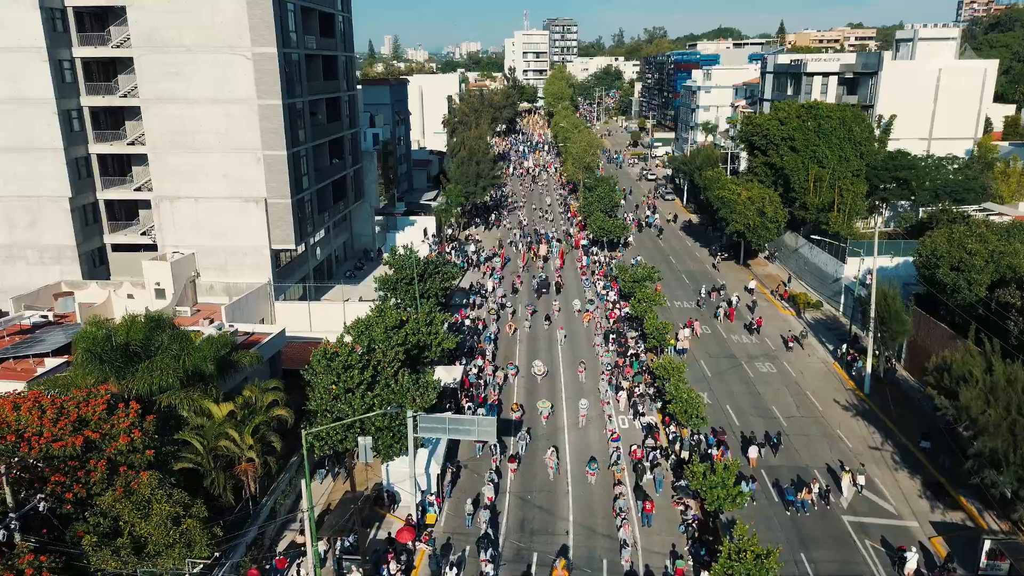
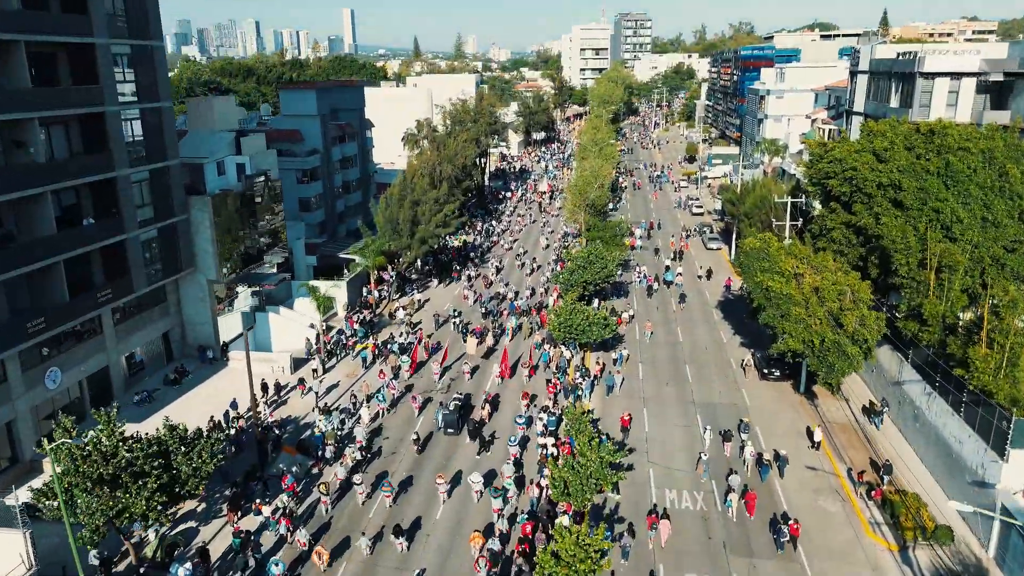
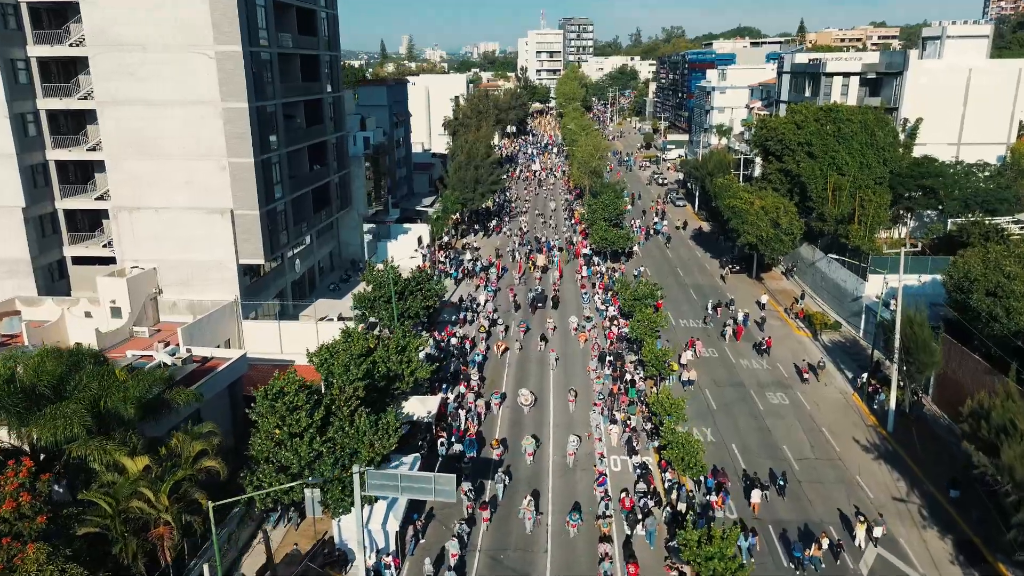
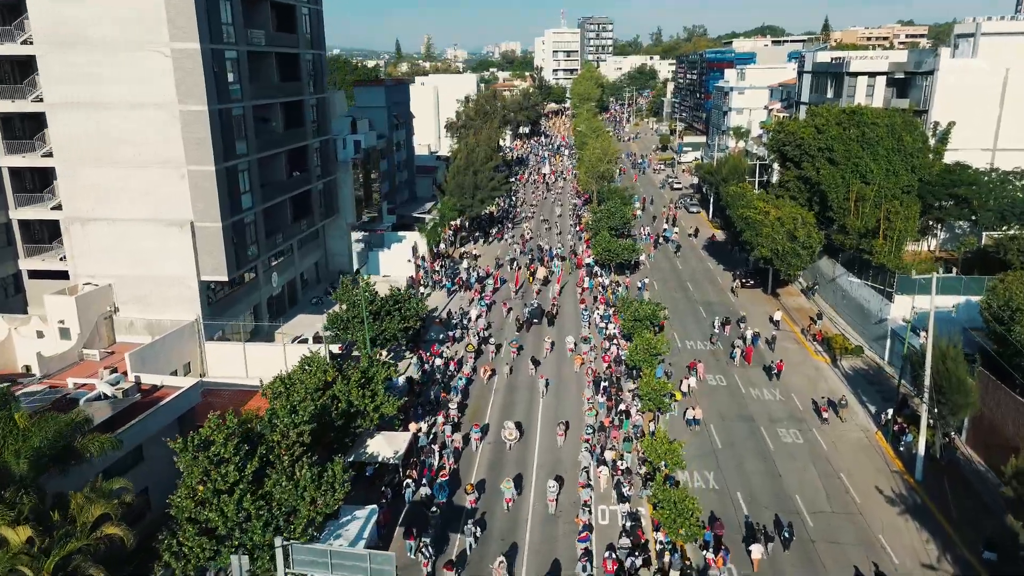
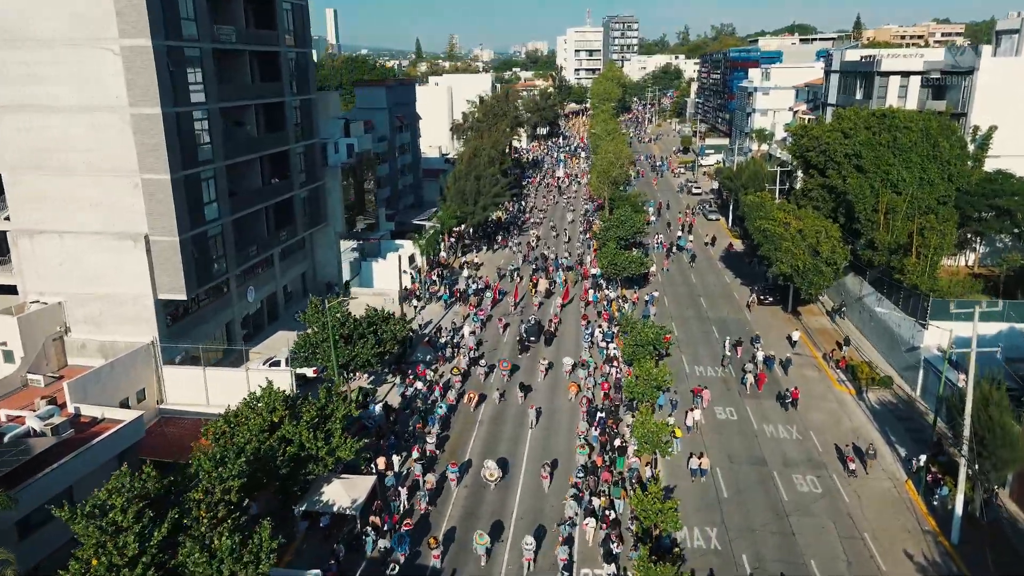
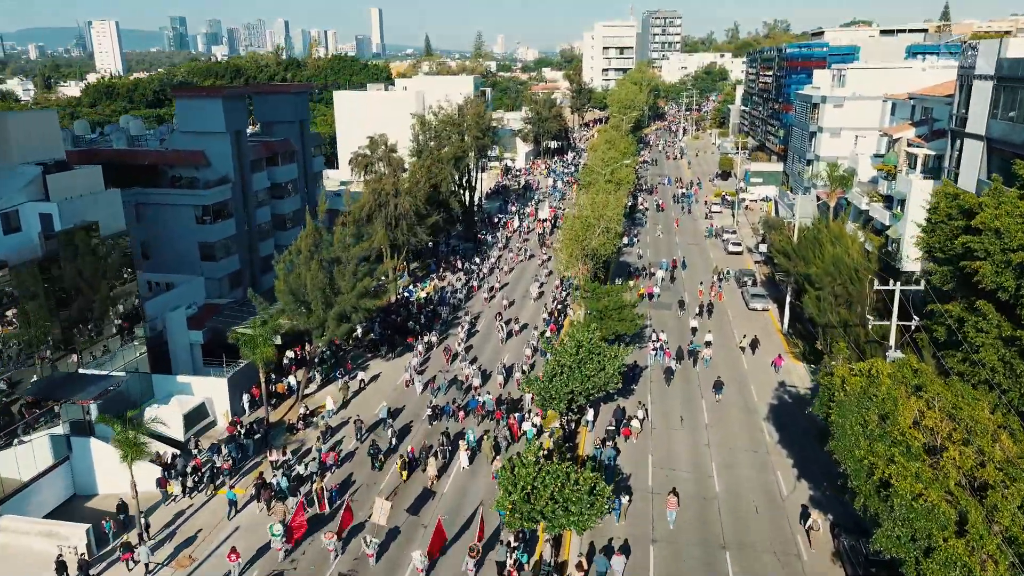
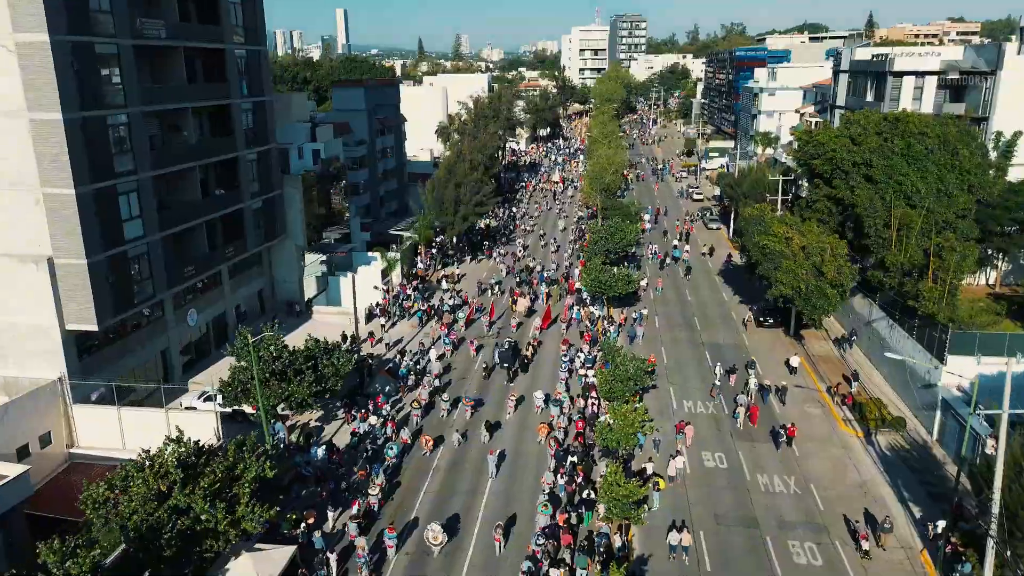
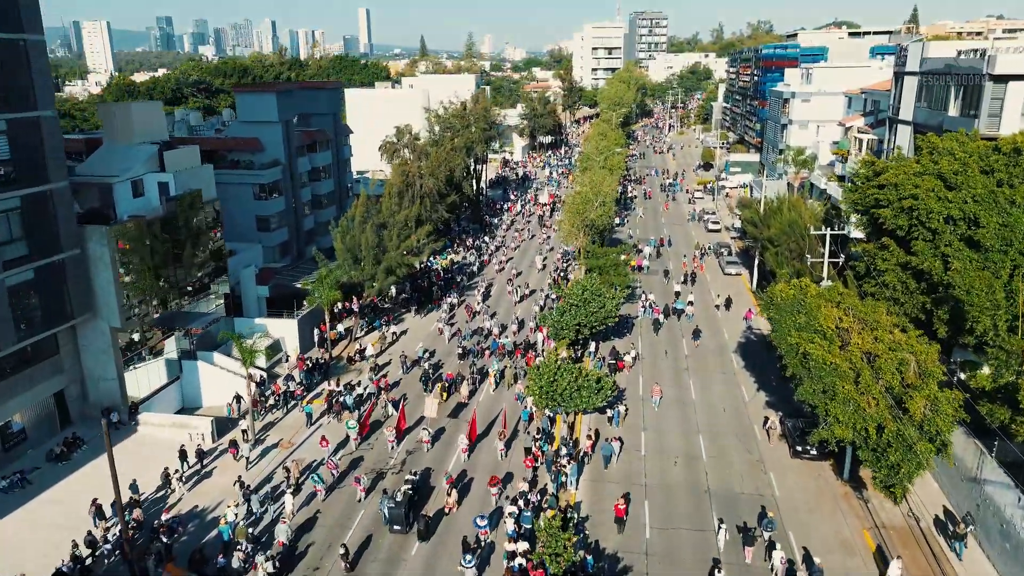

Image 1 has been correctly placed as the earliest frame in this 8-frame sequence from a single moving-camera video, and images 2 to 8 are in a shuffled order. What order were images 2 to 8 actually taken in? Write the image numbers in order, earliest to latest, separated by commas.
3, 4, 5, 7, 2, 8, 6
